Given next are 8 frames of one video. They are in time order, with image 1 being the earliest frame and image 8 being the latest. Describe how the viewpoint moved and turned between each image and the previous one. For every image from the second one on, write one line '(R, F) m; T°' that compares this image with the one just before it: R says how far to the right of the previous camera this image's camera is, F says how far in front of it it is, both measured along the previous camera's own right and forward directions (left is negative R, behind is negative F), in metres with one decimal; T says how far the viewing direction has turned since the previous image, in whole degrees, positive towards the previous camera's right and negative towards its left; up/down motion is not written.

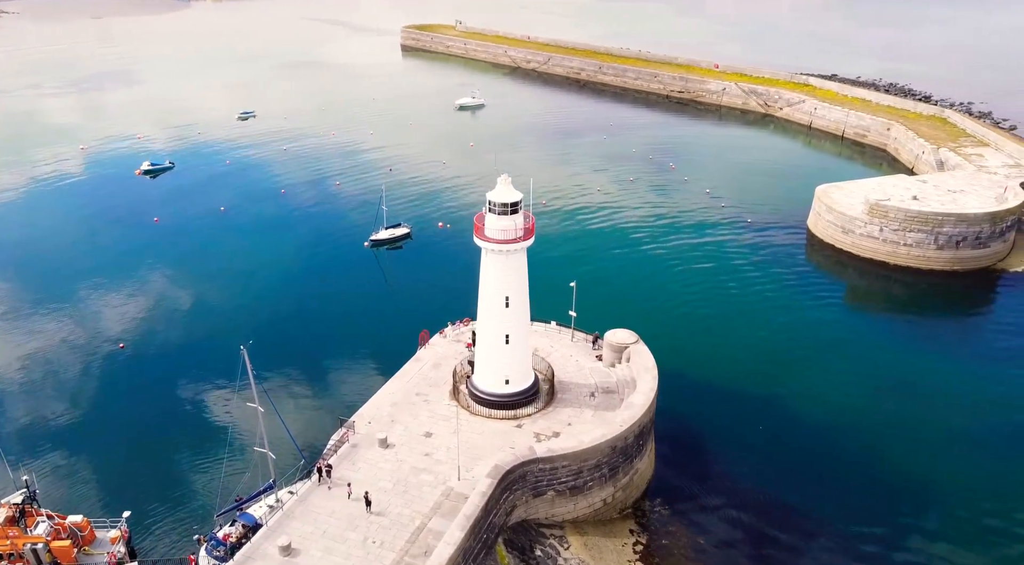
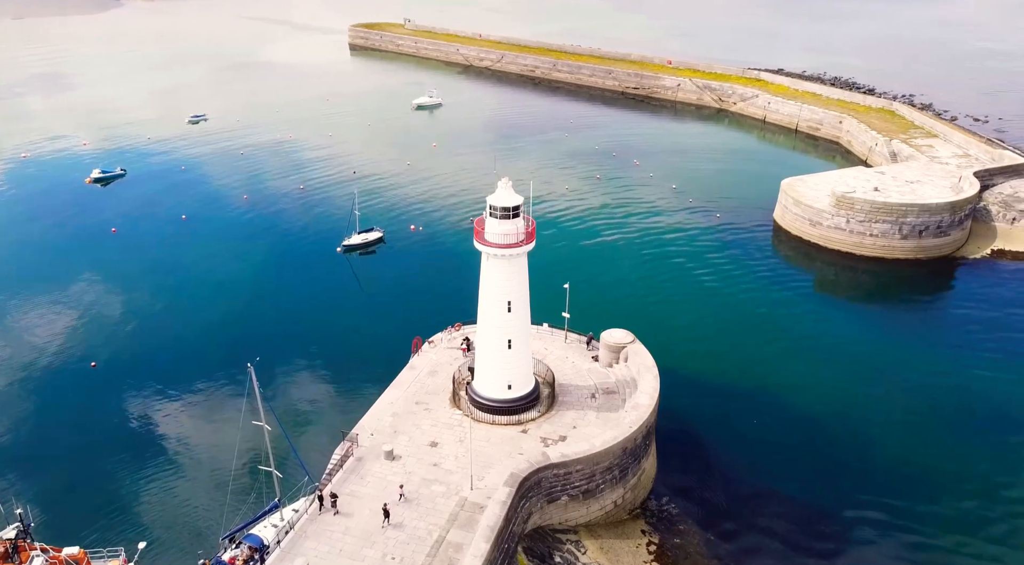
(-1.7, +0.3) m; +4°
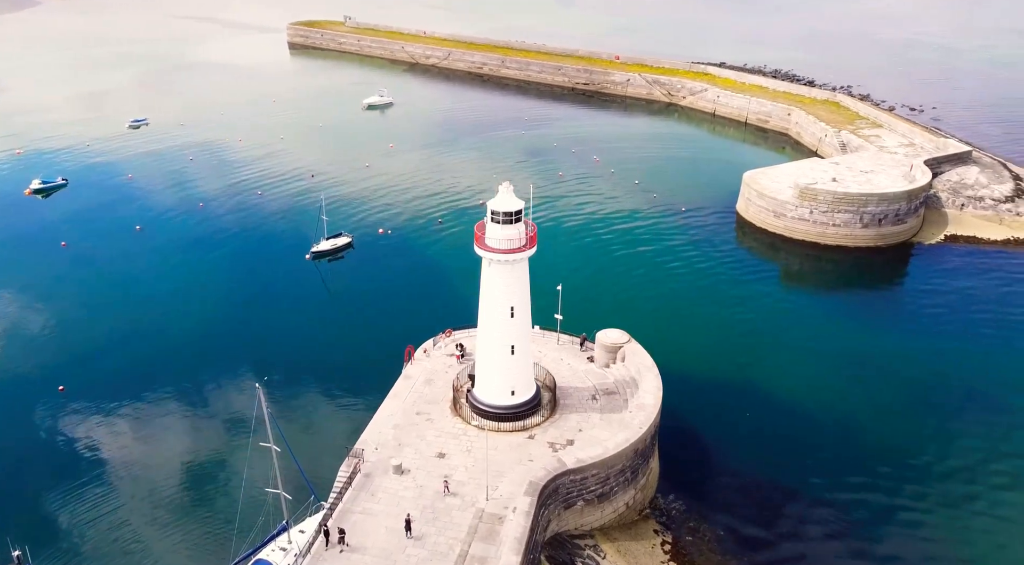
(-1.9, +0.4) m; +4°
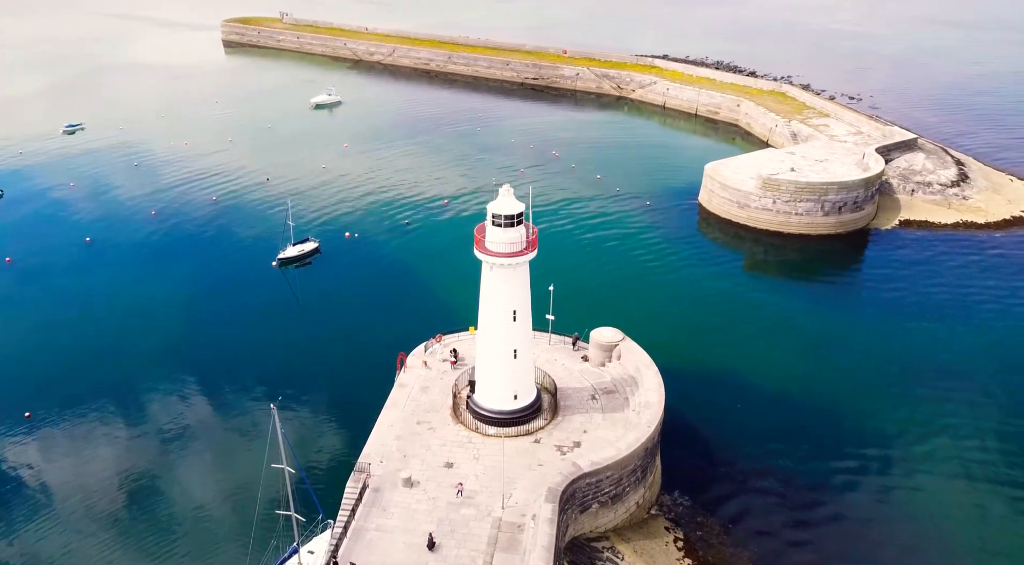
(-1.8, +0.4) m; +5°
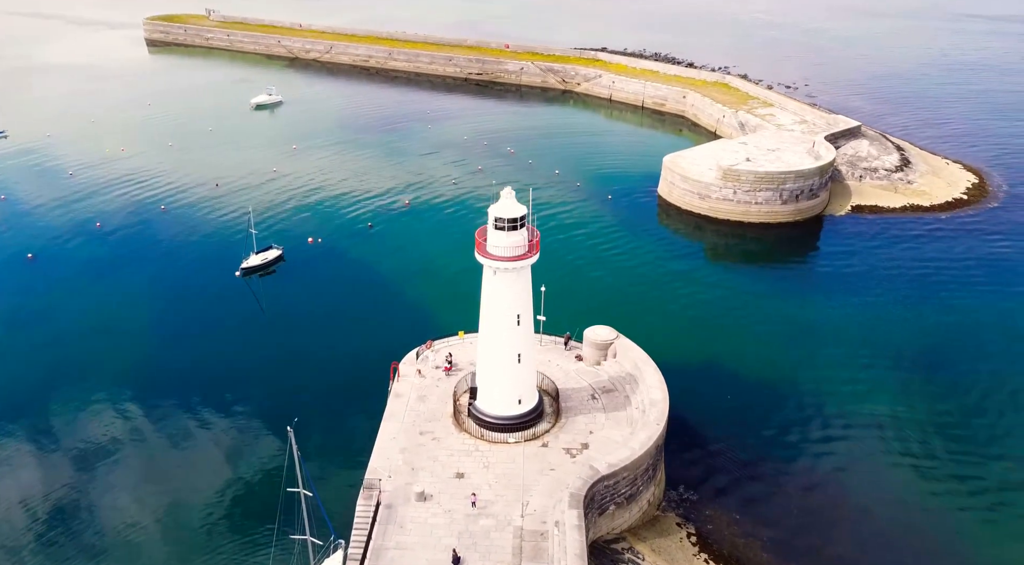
(-2.0, +0.5) m; +5°
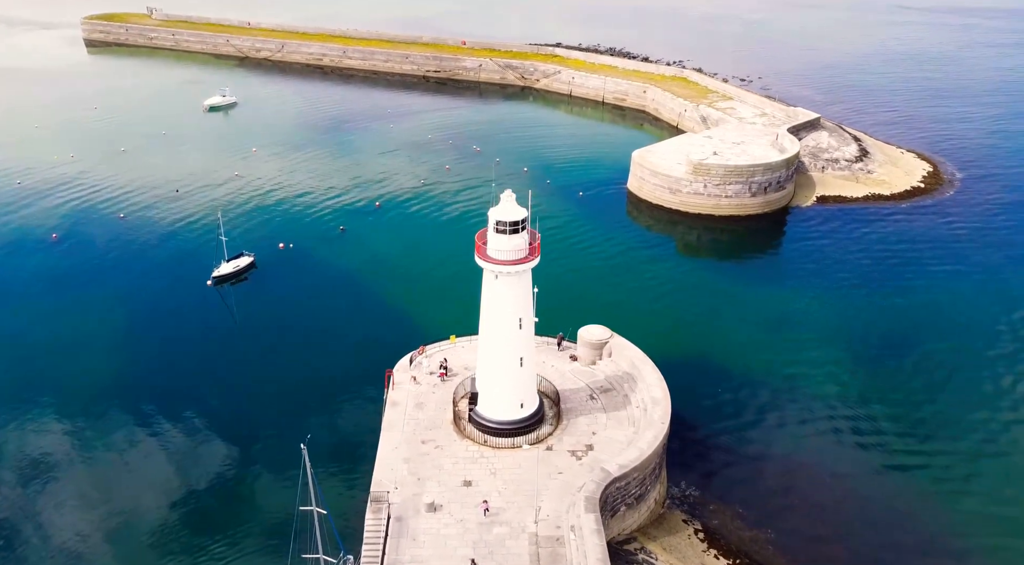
(-1.4, +0.3) m; +4°
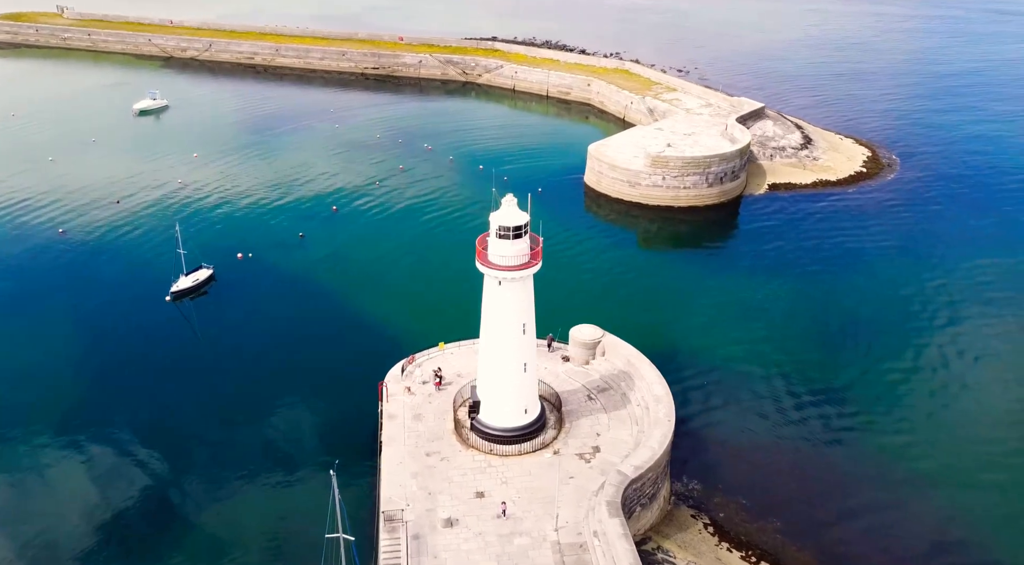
(-2.0, +0.5) m; +5°
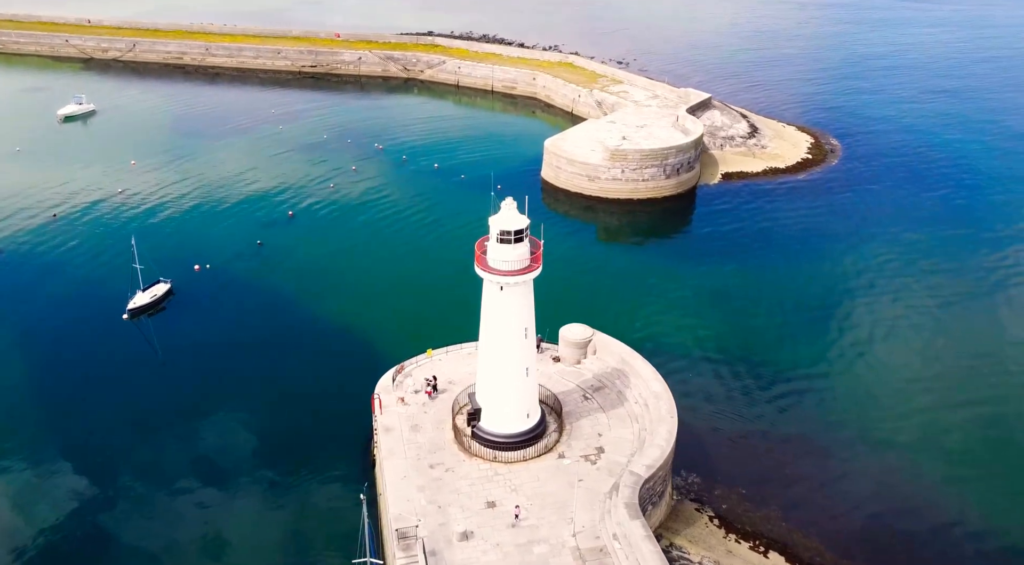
(-1.8, +0.5) m; +5°
